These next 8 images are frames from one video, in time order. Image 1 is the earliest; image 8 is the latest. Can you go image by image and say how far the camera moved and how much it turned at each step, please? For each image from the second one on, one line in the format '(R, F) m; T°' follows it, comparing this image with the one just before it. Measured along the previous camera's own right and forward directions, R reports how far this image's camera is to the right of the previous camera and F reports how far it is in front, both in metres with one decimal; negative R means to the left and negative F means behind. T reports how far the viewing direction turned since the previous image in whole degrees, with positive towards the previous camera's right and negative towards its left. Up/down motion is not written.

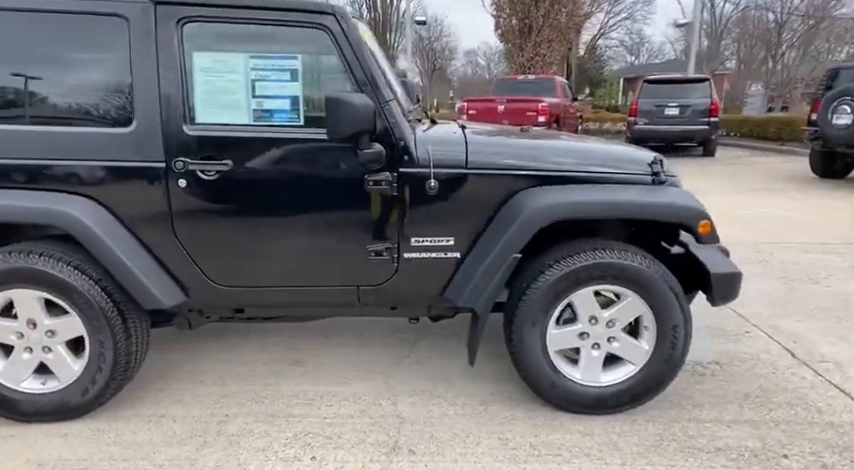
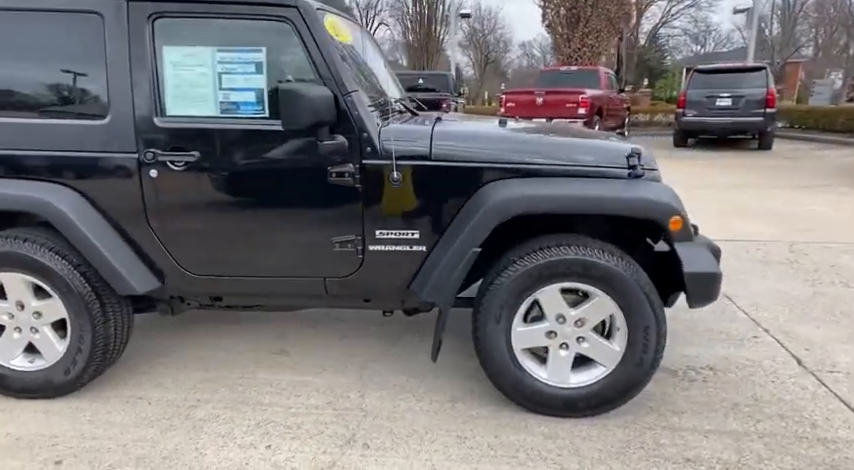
(+0.4, +0.1) m; -6°
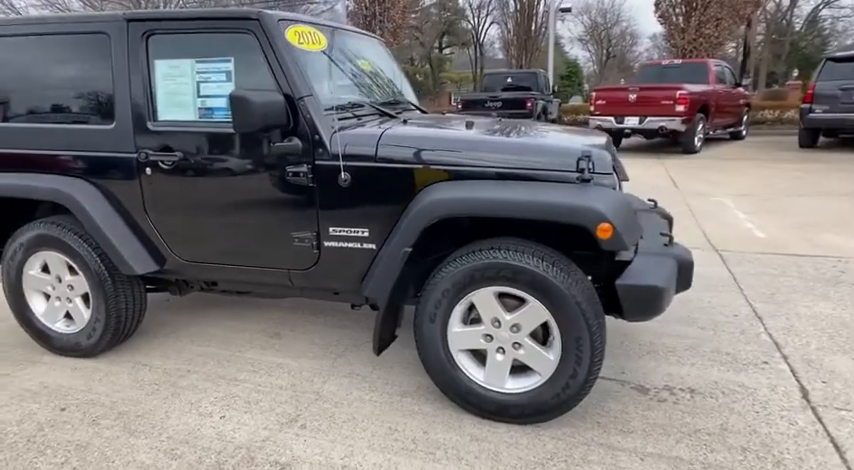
(+0.8, 0.0) m; -12°
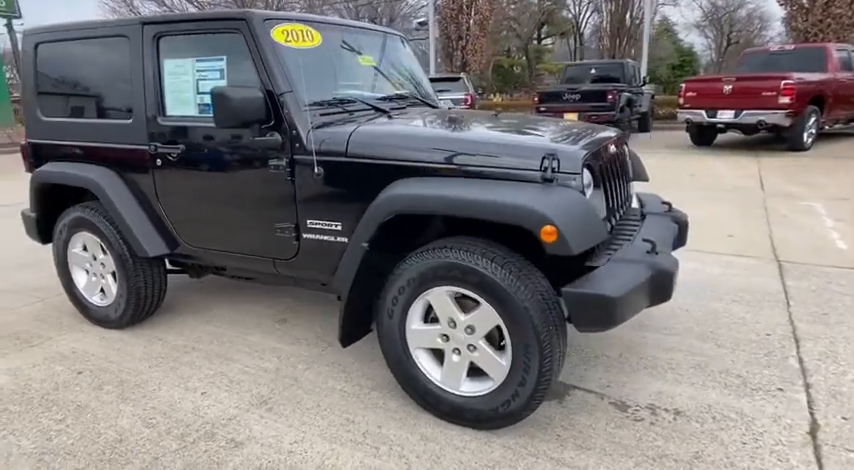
(+0.6, +0.1) m; -10°
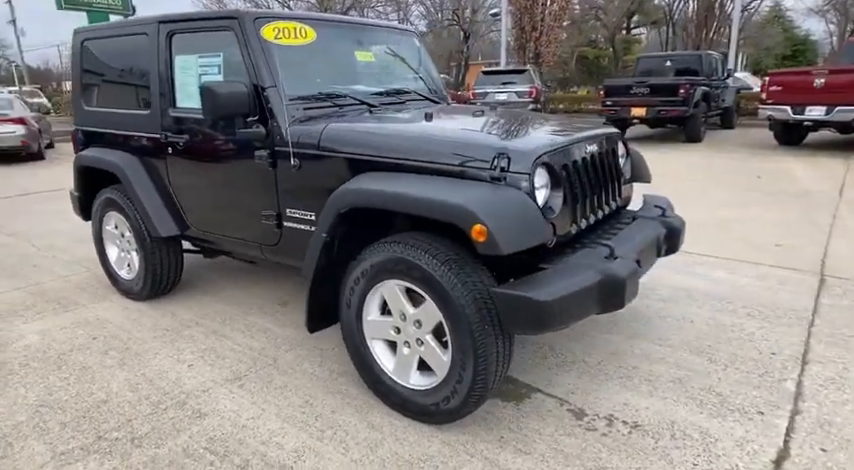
(+0.5, 0.0) m; -8°
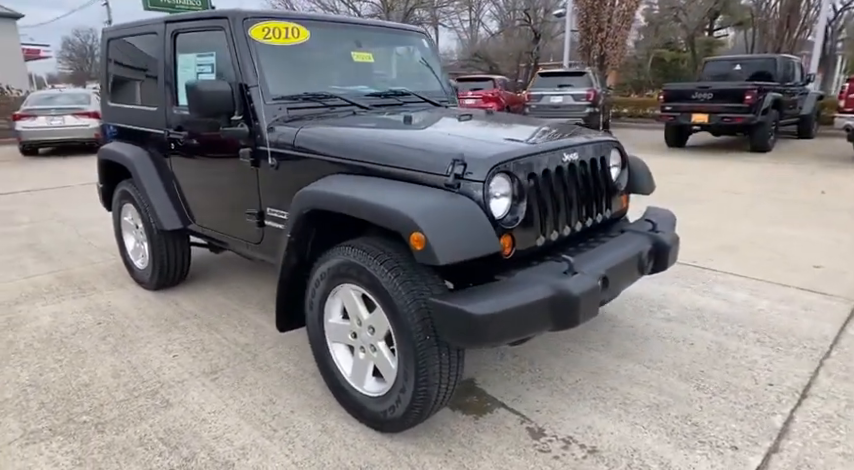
(+0.4, +0.1) m; -6°
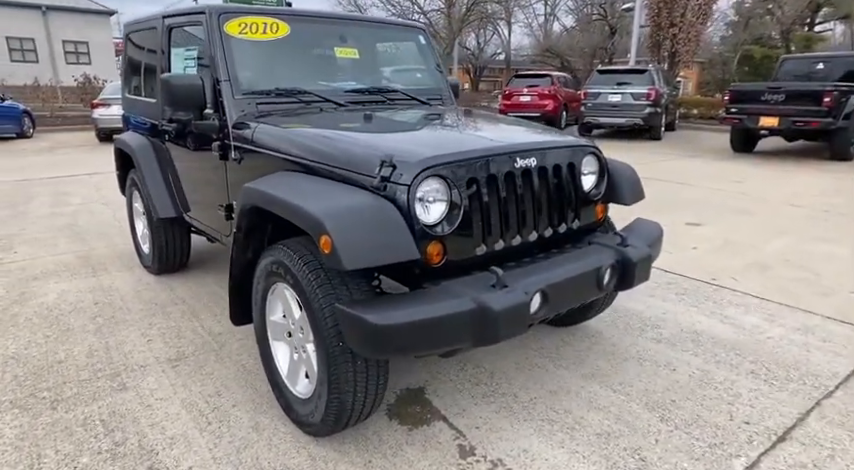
(+0.5, +0.1) m; -7°
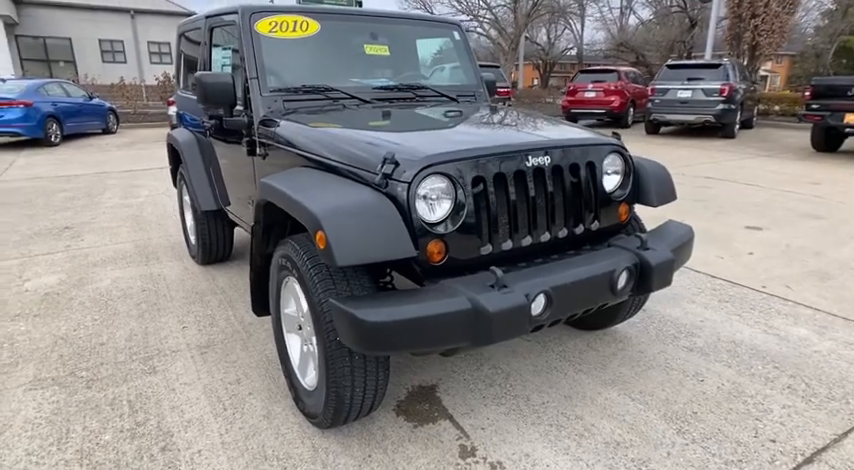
(+0.2, 0.0) m; -7°
